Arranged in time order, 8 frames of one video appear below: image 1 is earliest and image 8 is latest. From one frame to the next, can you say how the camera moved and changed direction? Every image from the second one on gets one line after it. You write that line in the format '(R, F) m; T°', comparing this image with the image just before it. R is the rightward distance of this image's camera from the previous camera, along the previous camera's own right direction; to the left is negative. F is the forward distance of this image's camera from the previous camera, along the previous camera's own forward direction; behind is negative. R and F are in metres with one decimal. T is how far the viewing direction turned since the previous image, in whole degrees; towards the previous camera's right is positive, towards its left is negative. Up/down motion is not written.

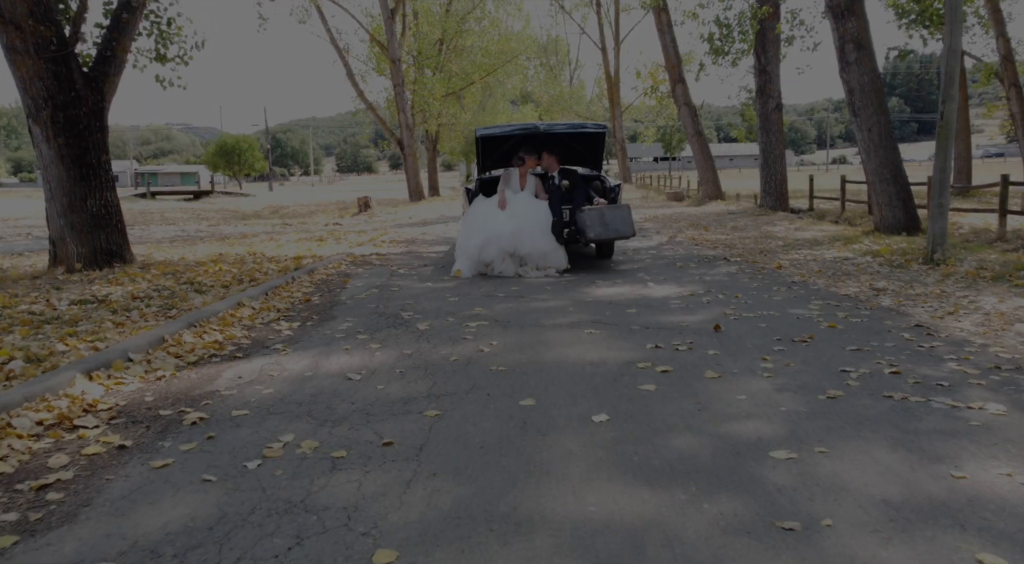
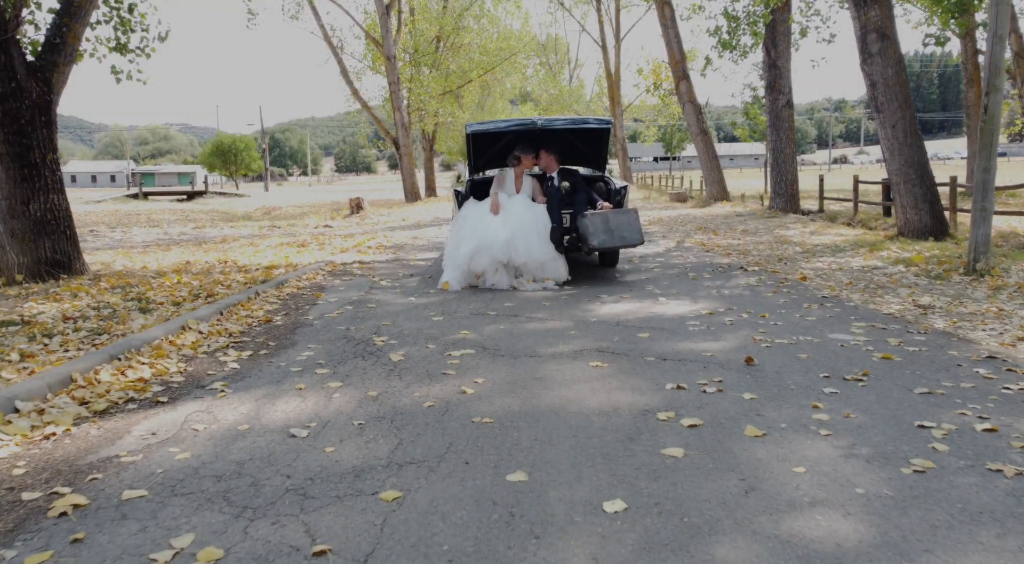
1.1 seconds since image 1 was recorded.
(+0.1, +1.1) m; 0°
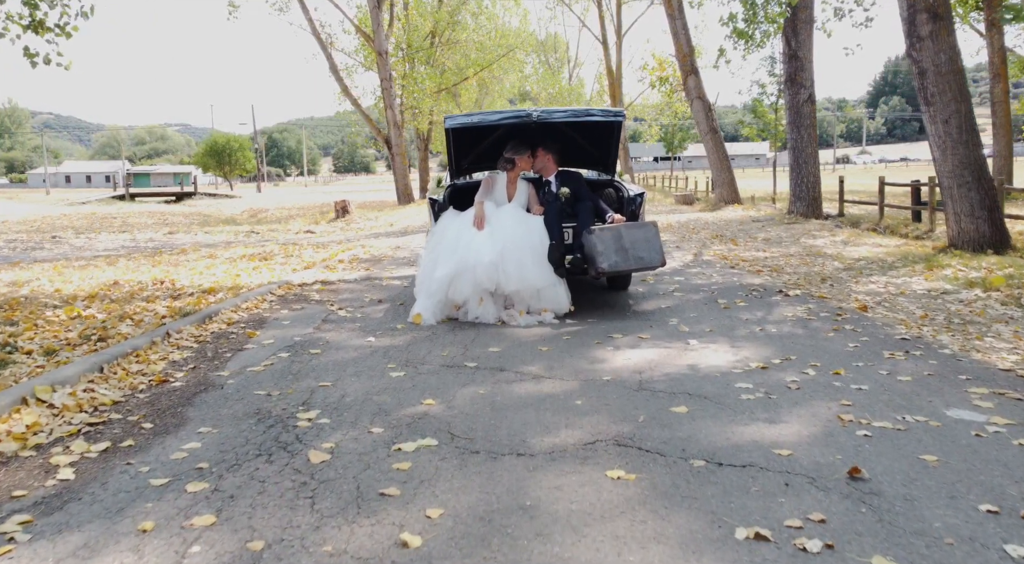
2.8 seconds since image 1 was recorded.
(+0.1, +1.9) m; 0°
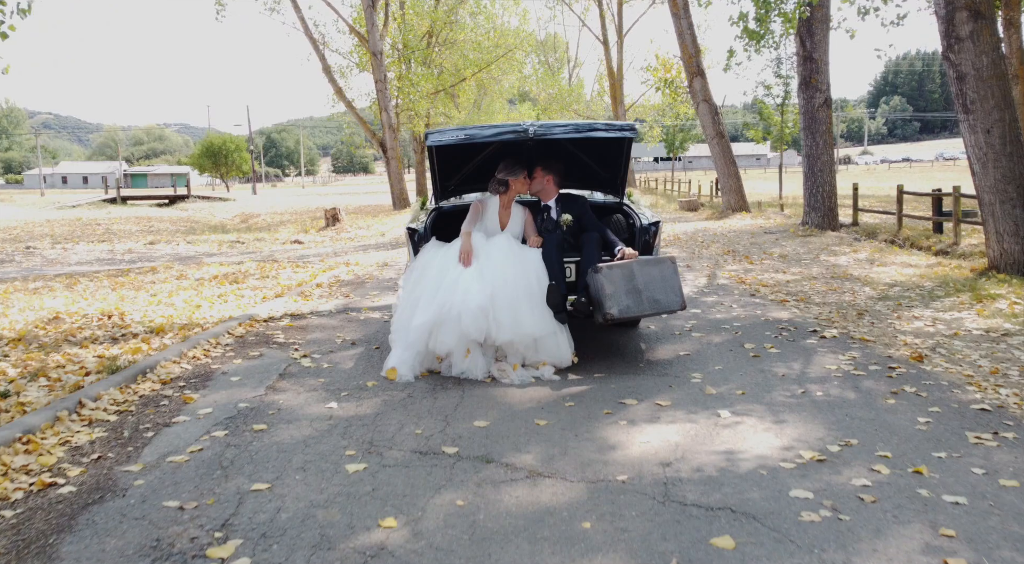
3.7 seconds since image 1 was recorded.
(+0.1, +1.2) m; 0°
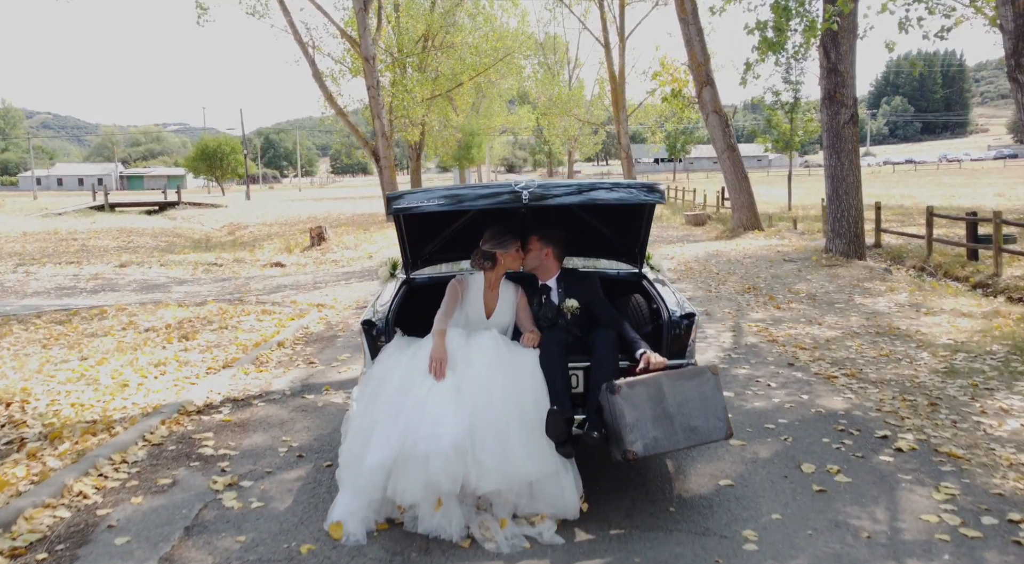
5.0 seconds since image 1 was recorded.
(+0.1, +1.6) m; 0°
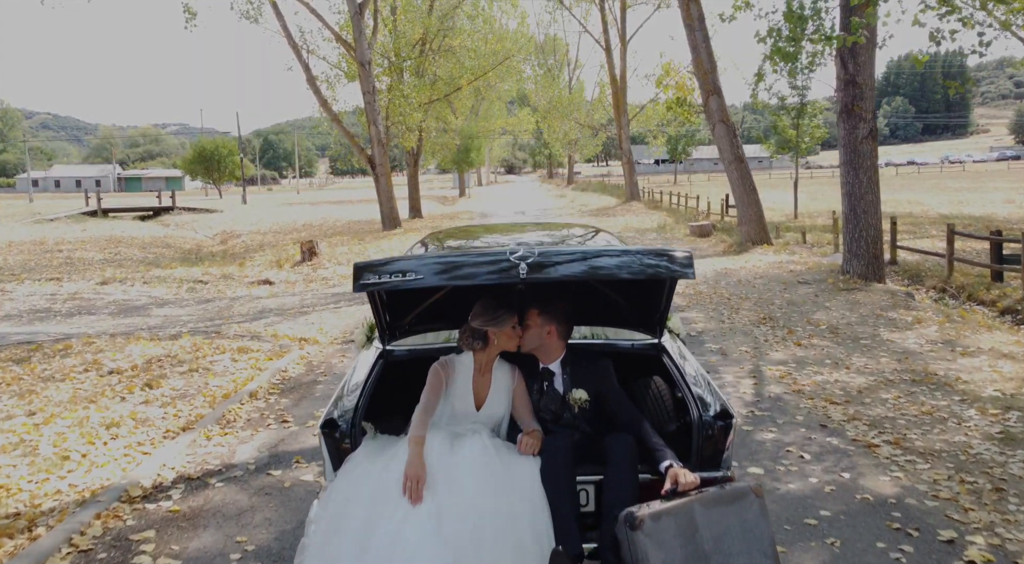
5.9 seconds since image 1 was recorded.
(0.0, +1.0) m; 0°
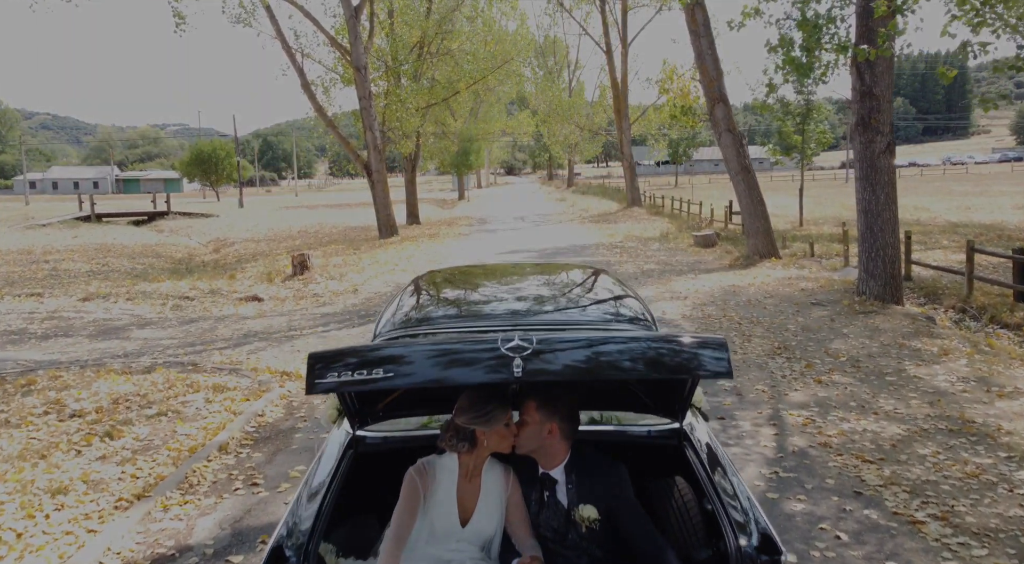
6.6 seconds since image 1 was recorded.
(0.0, +0.8) m; 0°
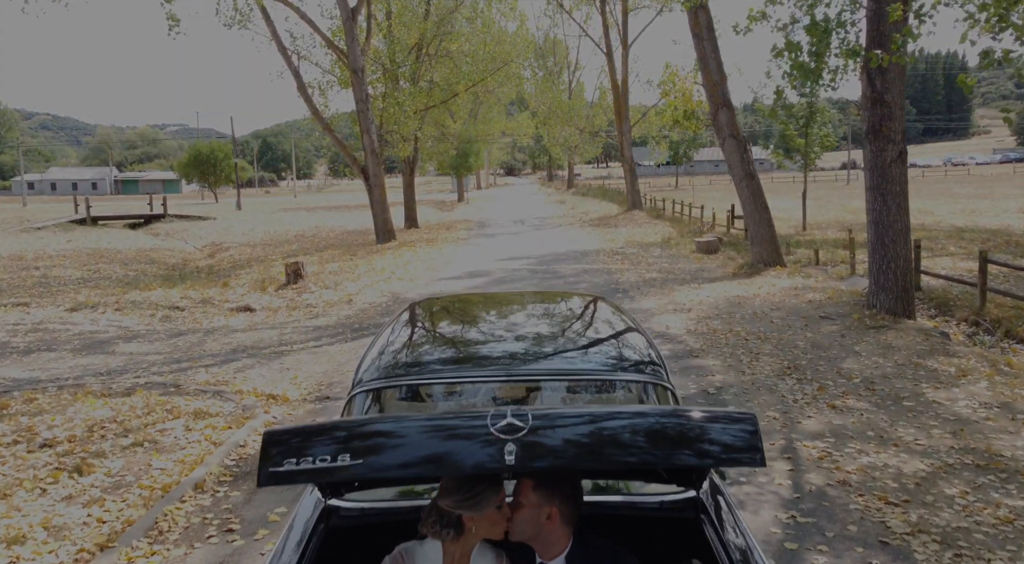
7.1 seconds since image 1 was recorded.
(0.0, +0.5) m; 0°
